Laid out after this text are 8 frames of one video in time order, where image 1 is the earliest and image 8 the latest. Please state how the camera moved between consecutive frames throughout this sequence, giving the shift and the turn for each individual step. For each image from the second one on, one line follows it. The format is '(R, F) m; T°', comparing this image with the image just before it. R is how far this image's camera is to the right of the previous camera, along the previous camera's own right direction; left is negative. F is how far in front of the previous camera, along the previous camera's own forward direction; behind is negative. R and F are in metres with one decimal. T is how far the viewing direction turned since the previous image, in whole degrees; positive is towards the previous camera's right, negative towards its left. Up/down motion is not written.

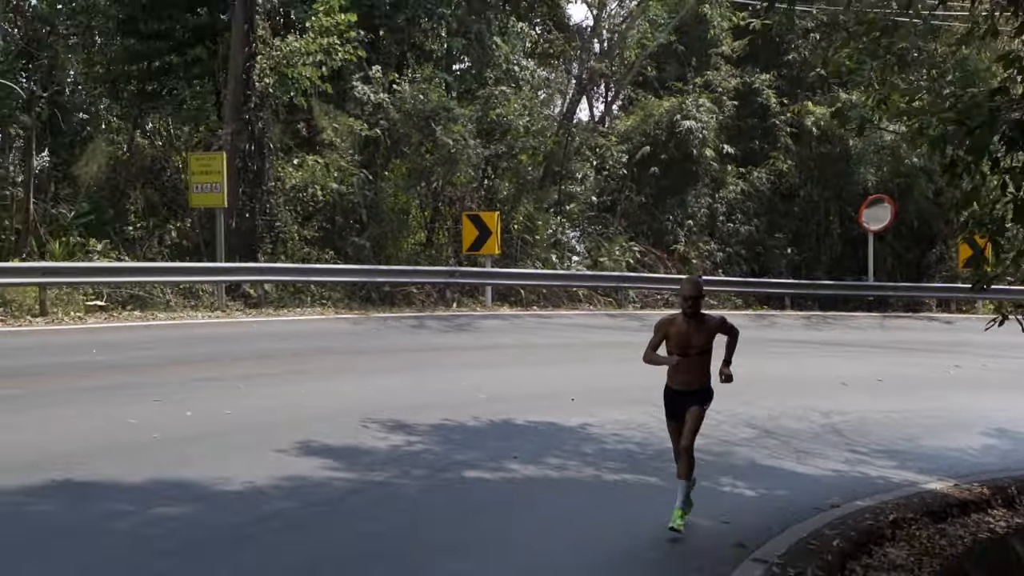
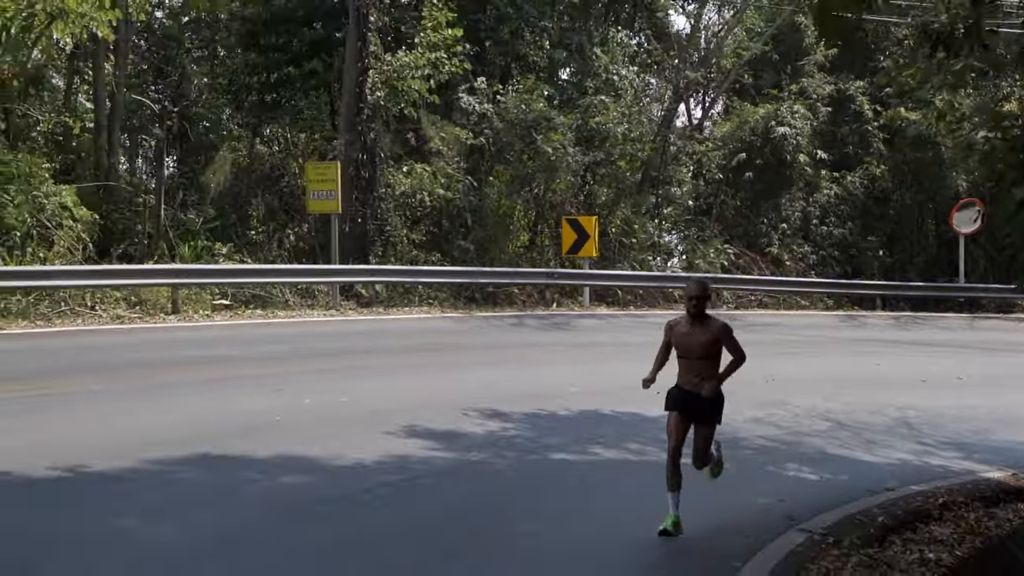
(+0.2, -0.8) m; -4°
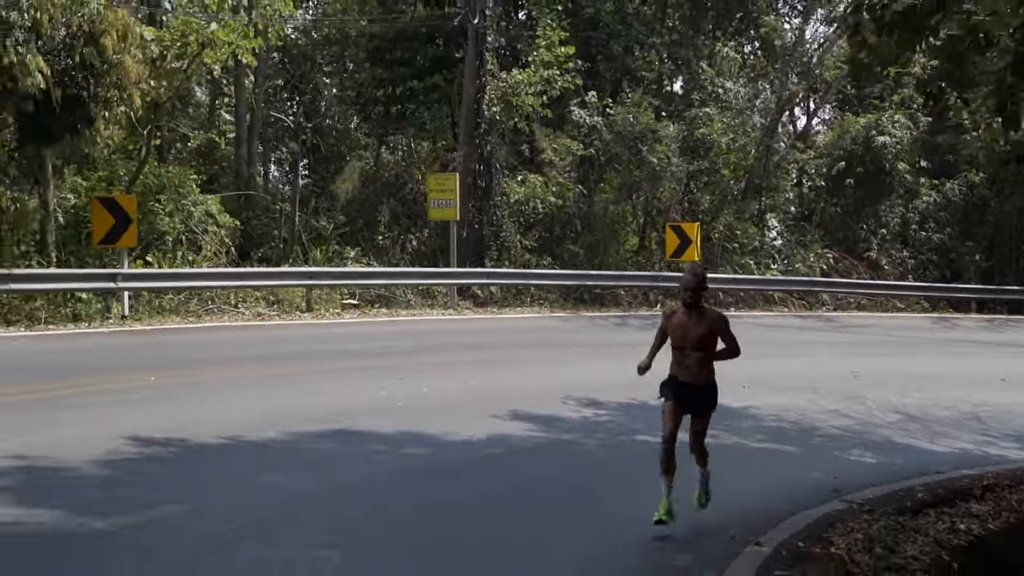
(+0.2, -1.2) m; -5°
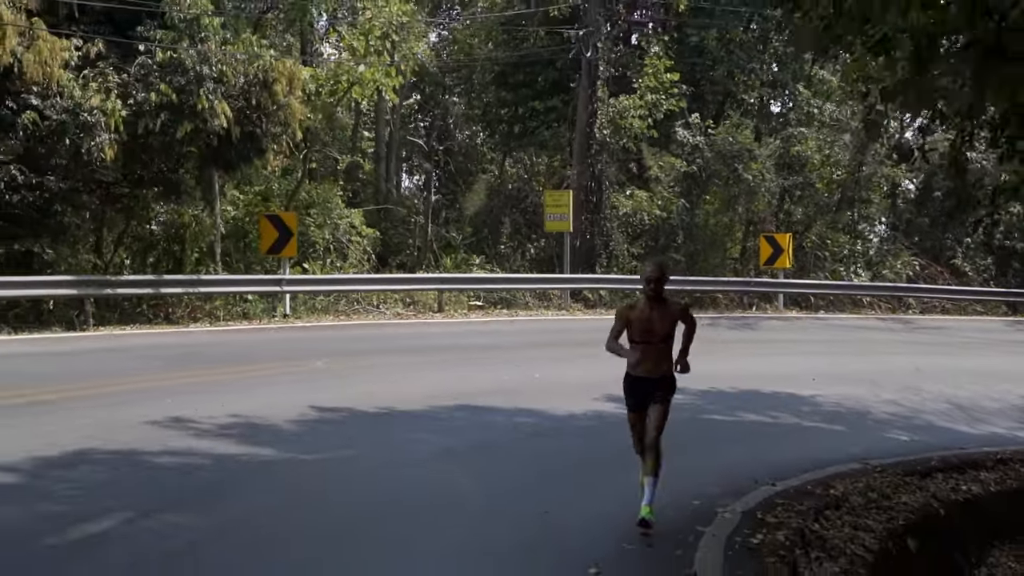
(+0.2, -2.1) m; -5°
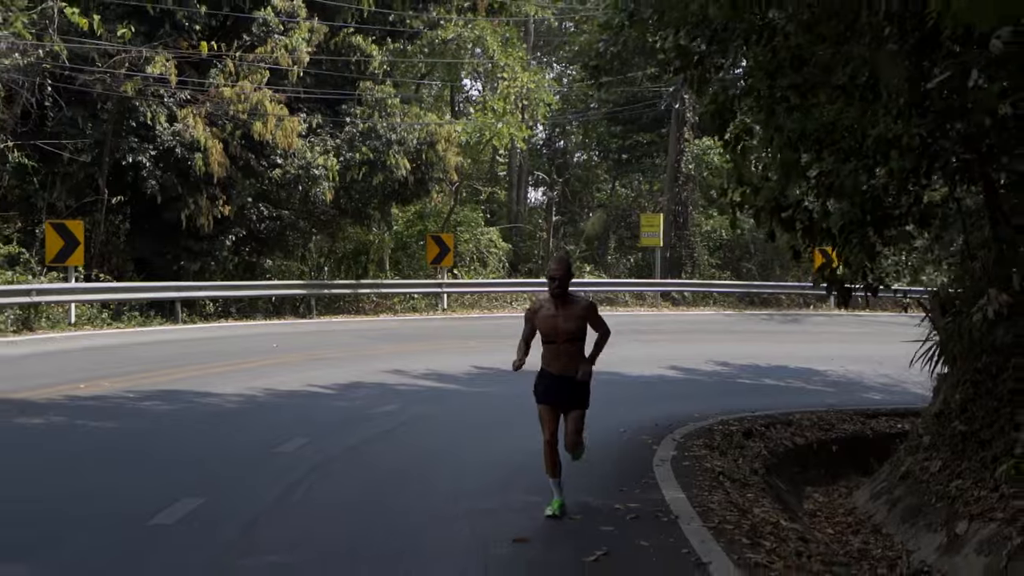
(+0.3, -5.2) m; -5°
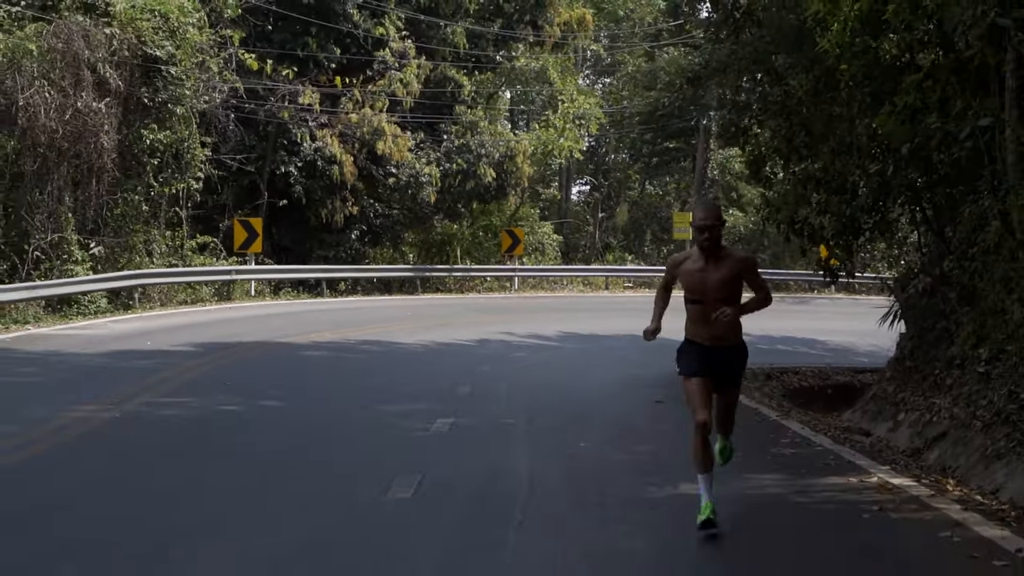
(-0.9, -4.6) m; 0°
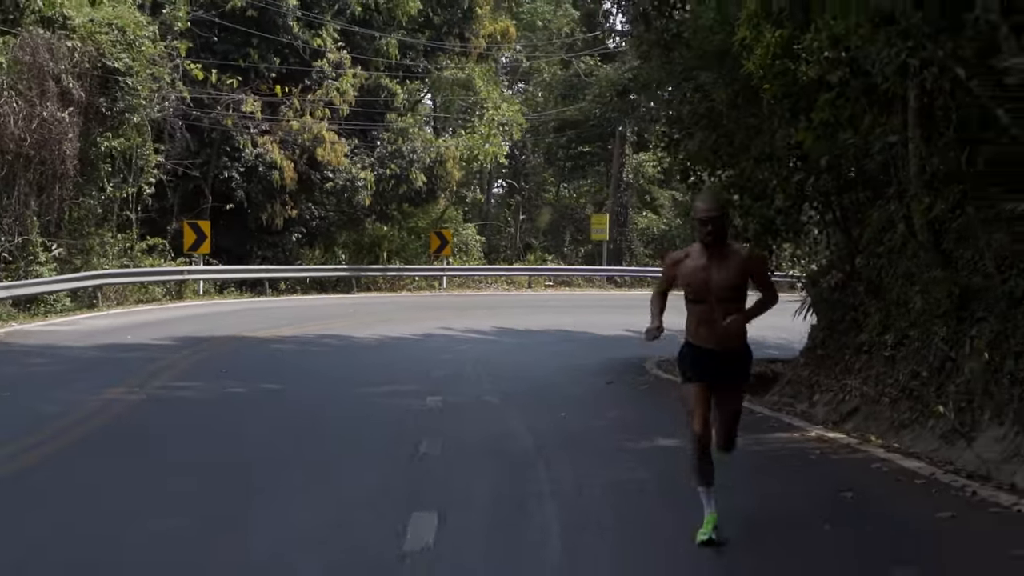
(-0.5, -1.2) m; +4°
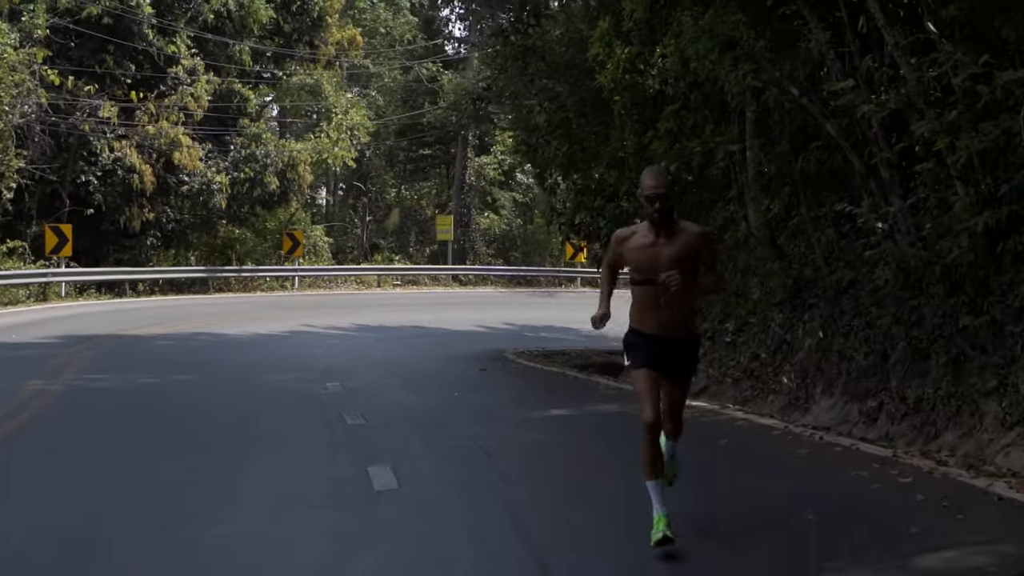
(-0.5, -1.0) m; +7°
